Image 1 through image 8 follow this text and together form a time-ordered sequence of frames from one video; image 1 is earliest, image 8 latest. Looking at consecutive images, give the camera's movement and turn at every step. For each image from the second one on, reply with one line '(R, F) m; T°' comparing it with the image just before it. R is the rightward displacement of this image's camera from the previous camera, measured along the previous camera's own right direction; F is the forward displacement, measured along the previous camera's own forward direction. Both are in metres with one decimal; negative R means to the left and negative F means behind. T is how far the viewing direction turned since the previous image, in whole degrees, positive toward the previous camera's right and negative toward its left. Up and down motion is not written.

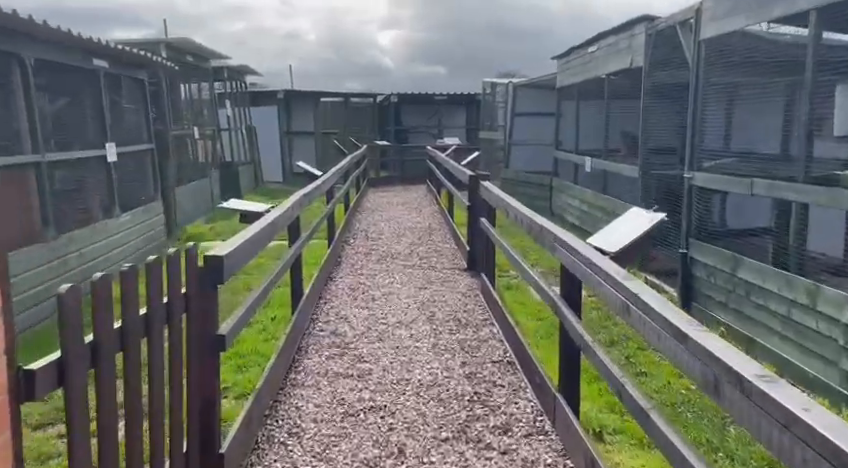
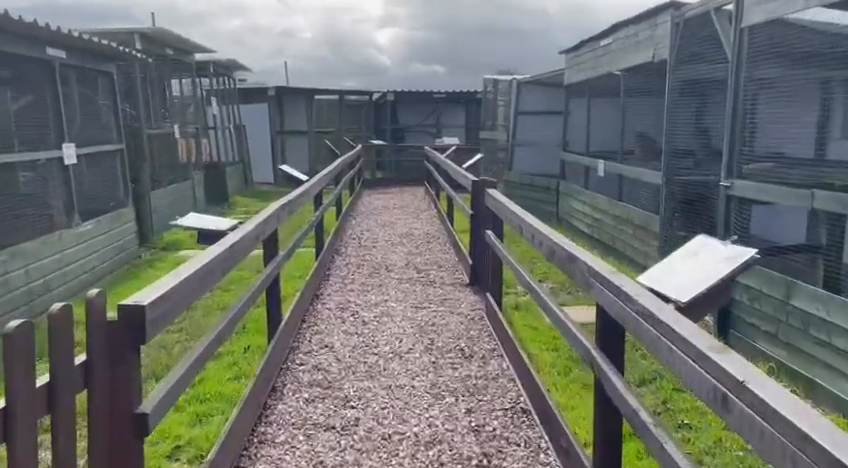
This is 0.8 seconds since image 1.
(0.0, +0.7) m; 0°
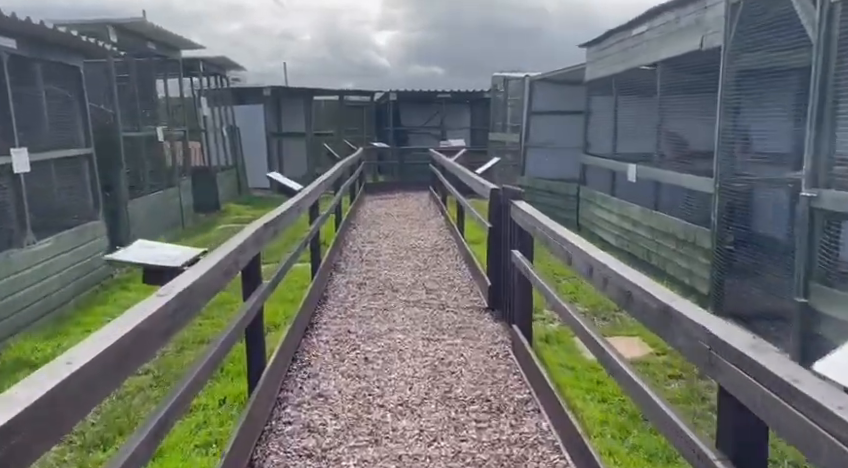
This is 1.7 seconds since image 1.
(-0.1, +0.9) m; 0°
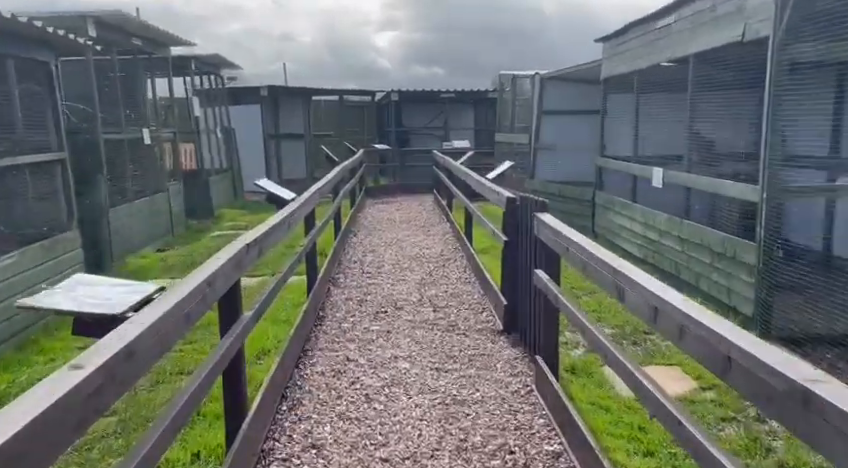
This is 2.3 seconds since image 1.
(0.0, +0.6) m; 0°
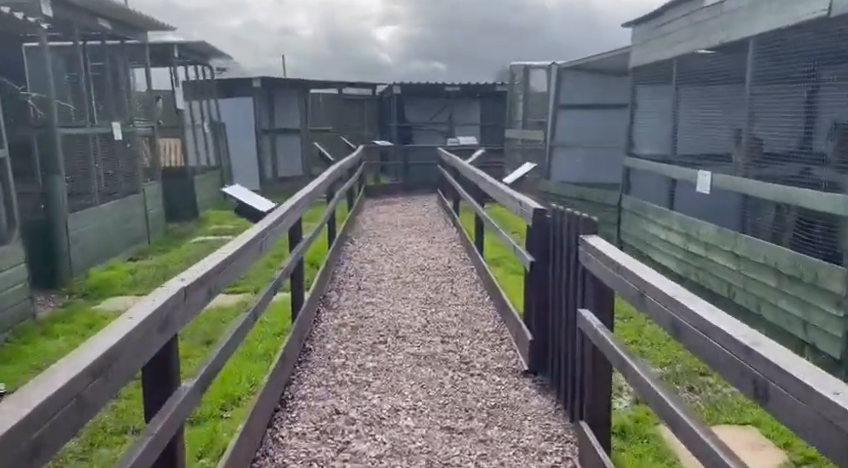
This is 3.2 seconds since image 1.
(0.0, +0.9) m; 0°
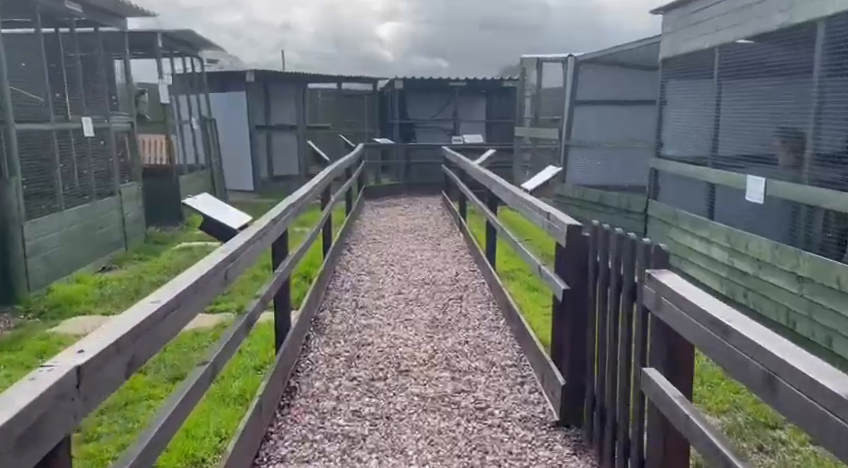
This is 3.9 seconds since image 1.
(0.0, +0.8) m; 0°
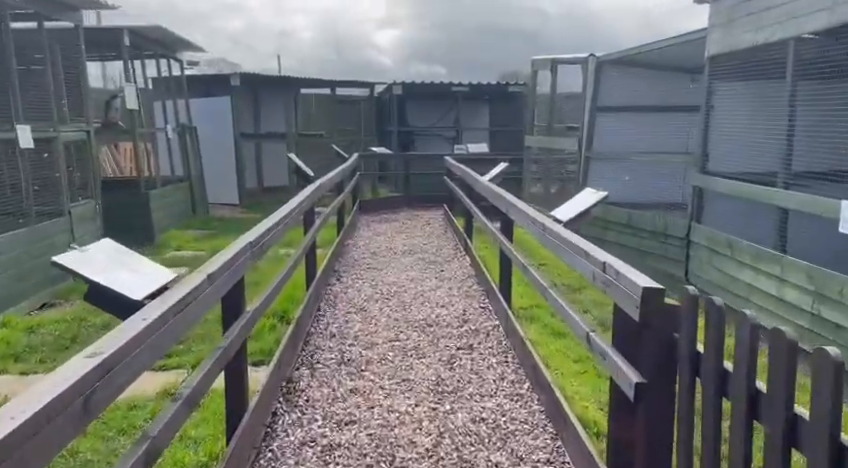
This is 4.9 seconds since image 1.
(0.0, +1.1) m; 0°
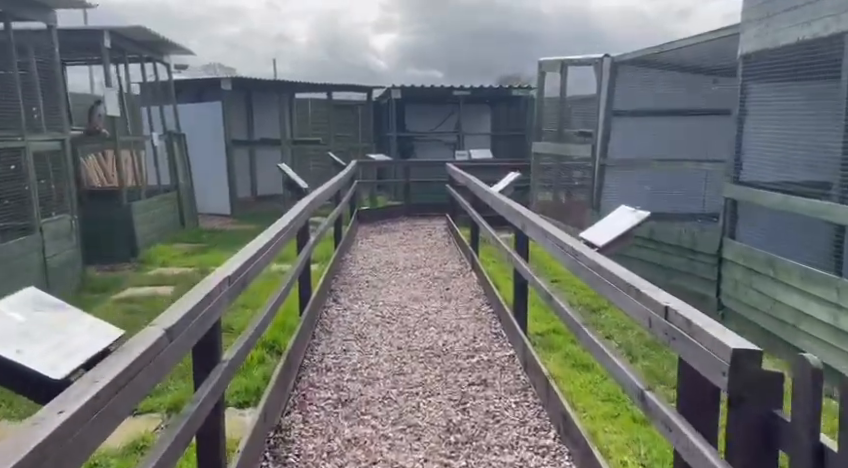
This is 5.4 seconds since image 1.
(-0.1, +0.5) m; 0°
